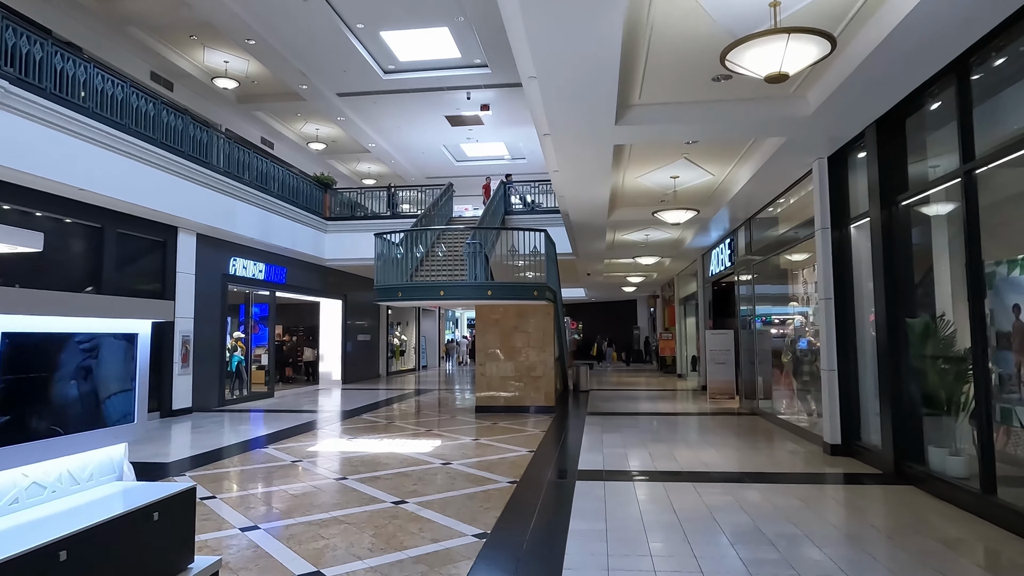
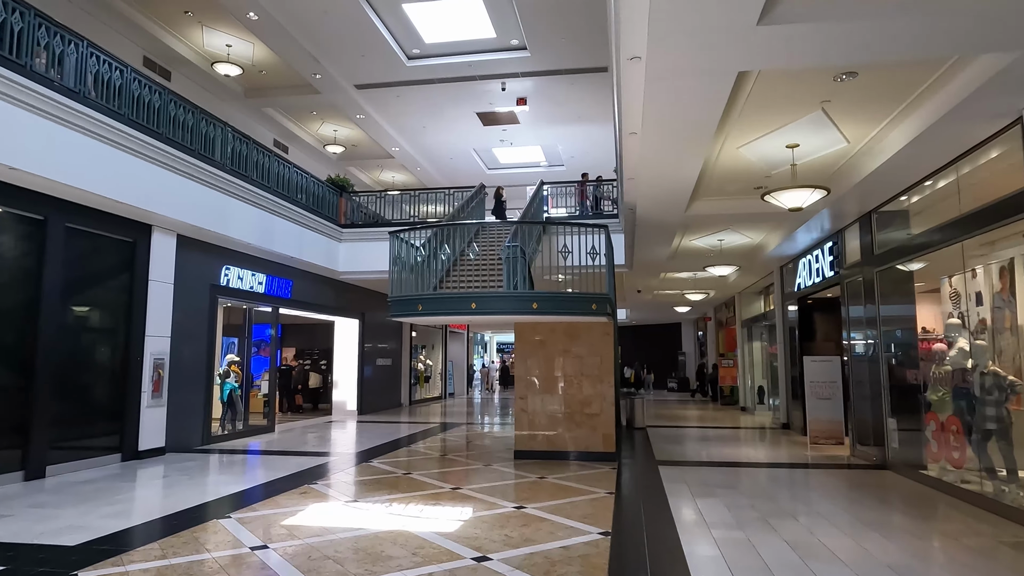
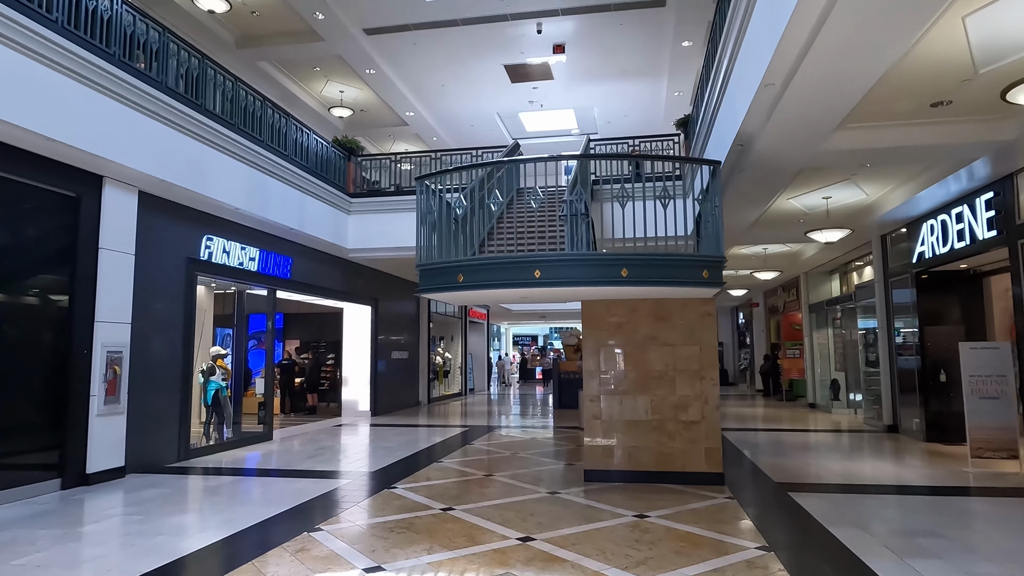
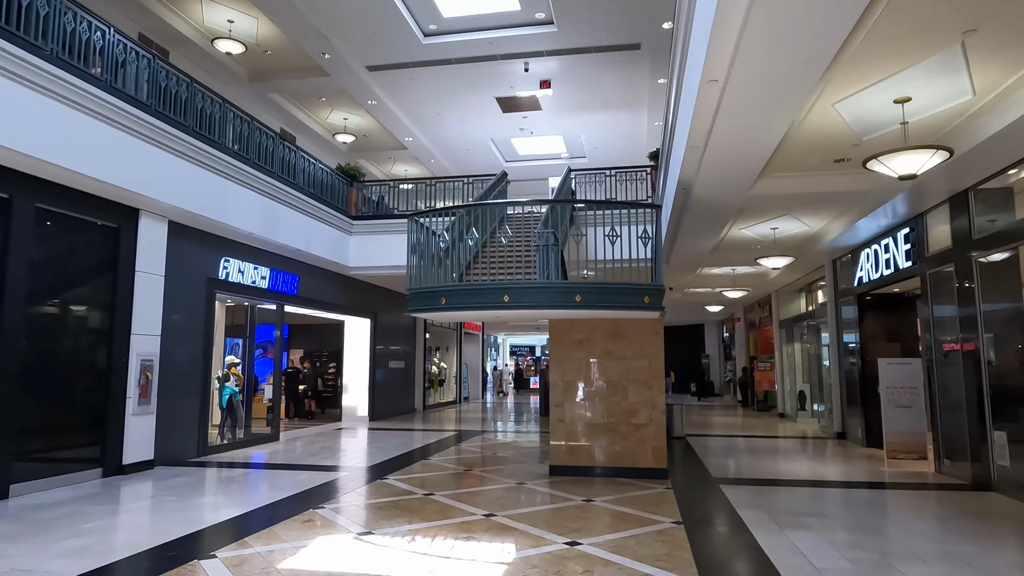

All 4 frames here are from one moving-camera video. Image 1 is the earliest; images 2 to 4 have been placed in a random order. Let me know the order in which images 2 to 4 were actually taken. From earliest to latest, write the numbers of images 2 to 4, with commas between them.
2, 4, 3
